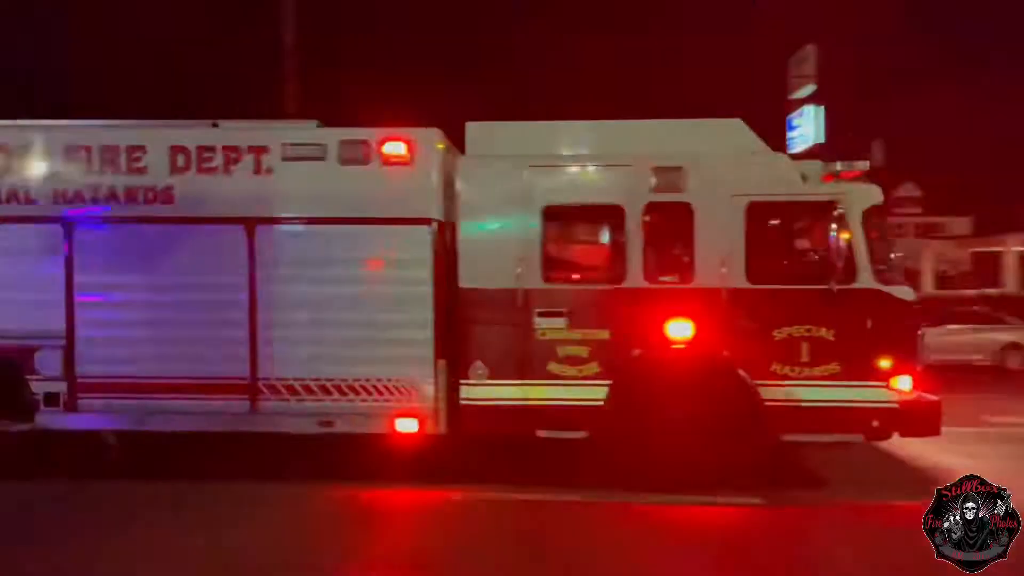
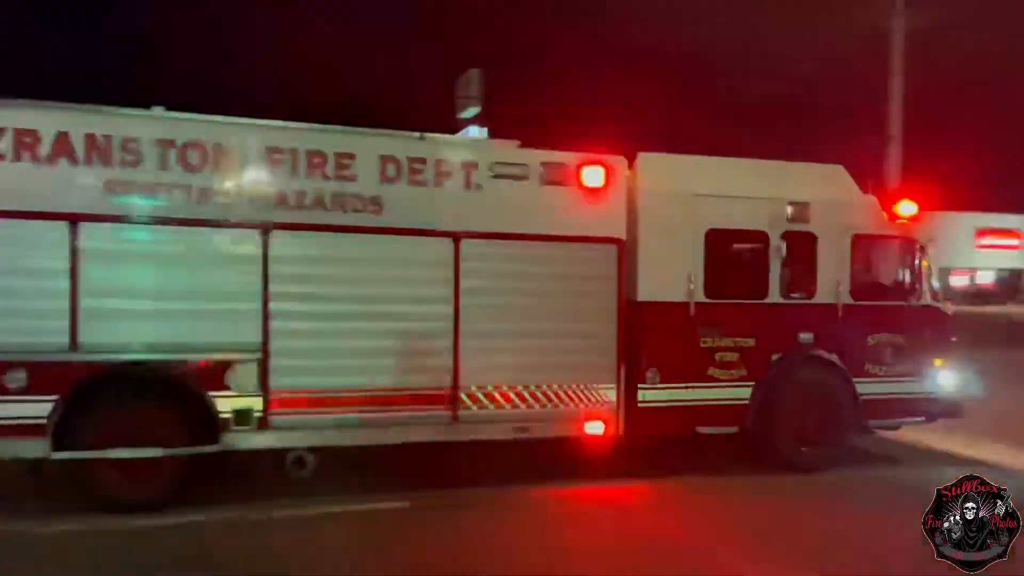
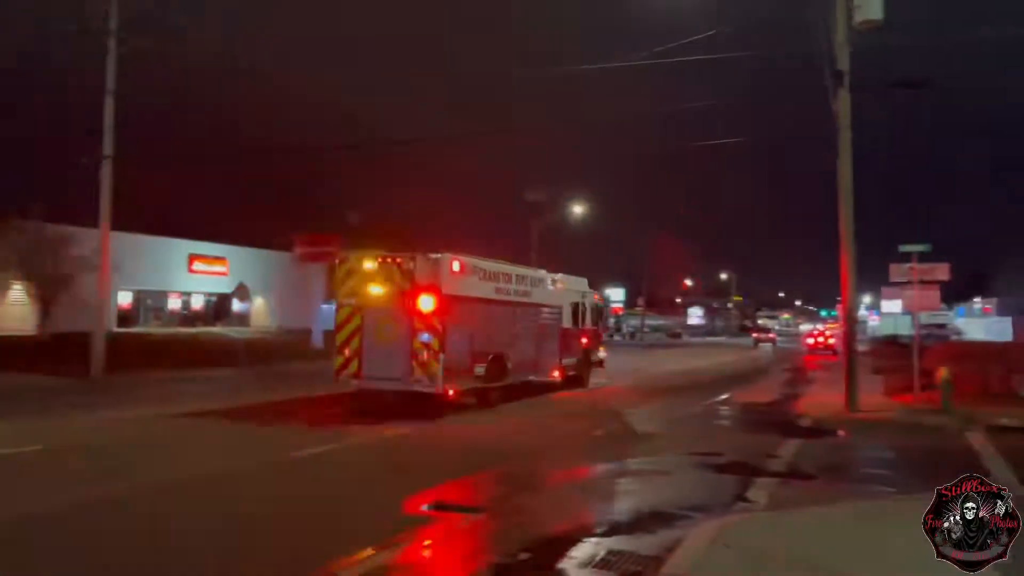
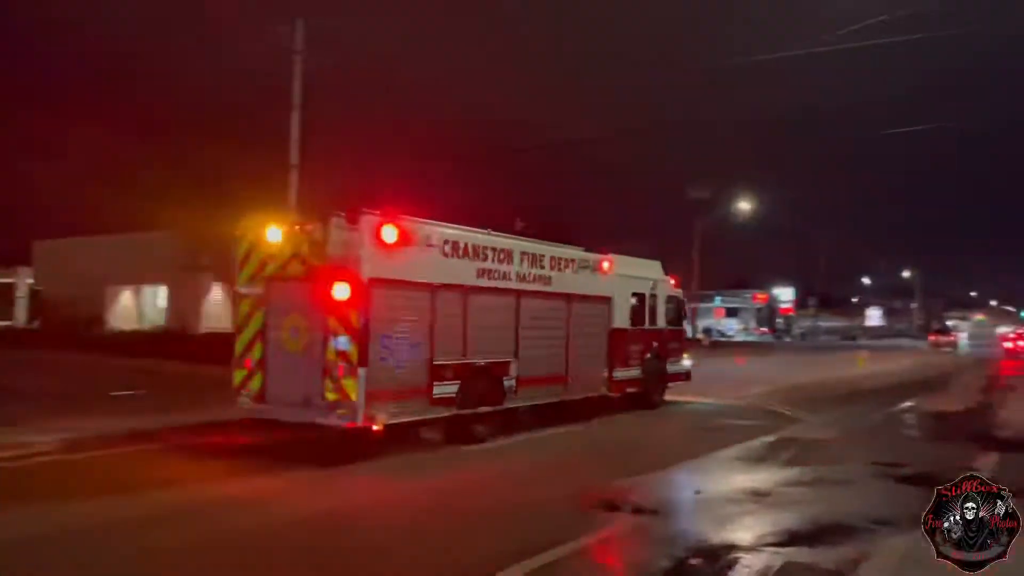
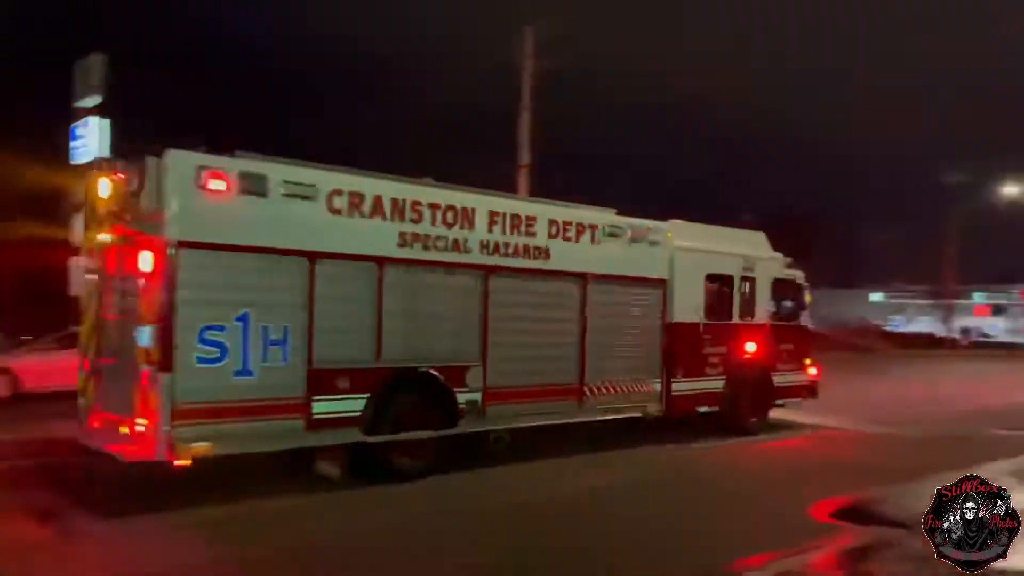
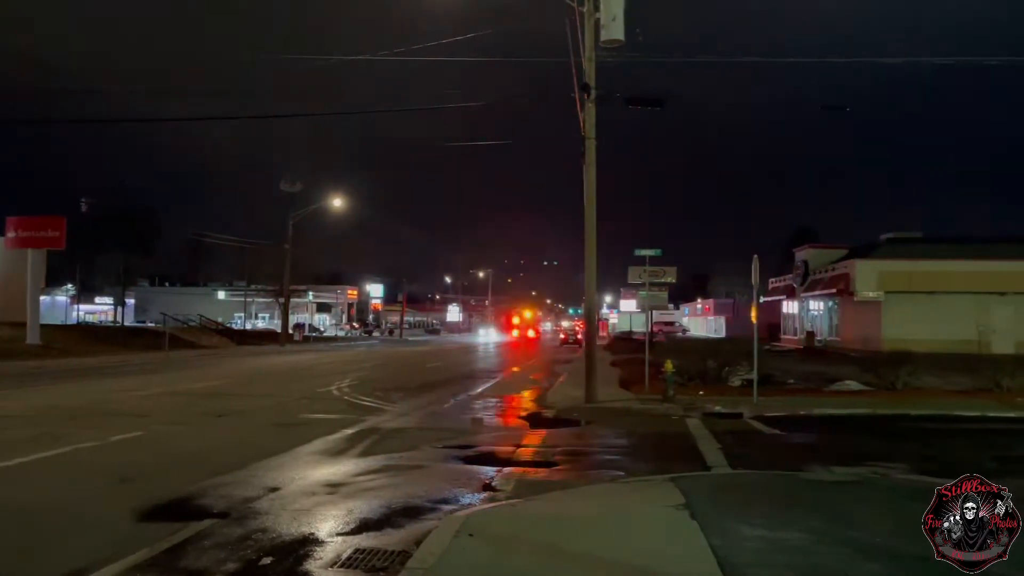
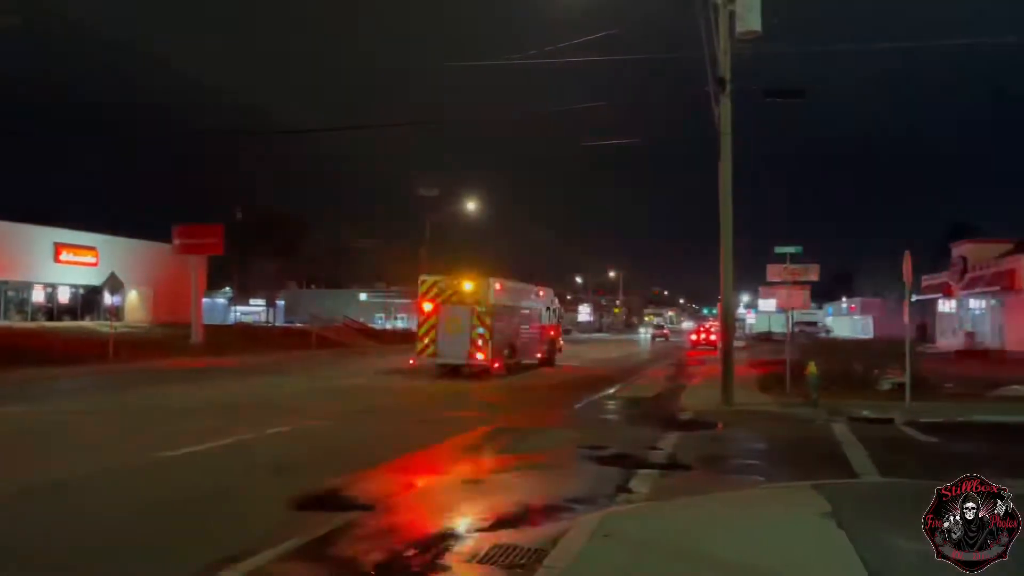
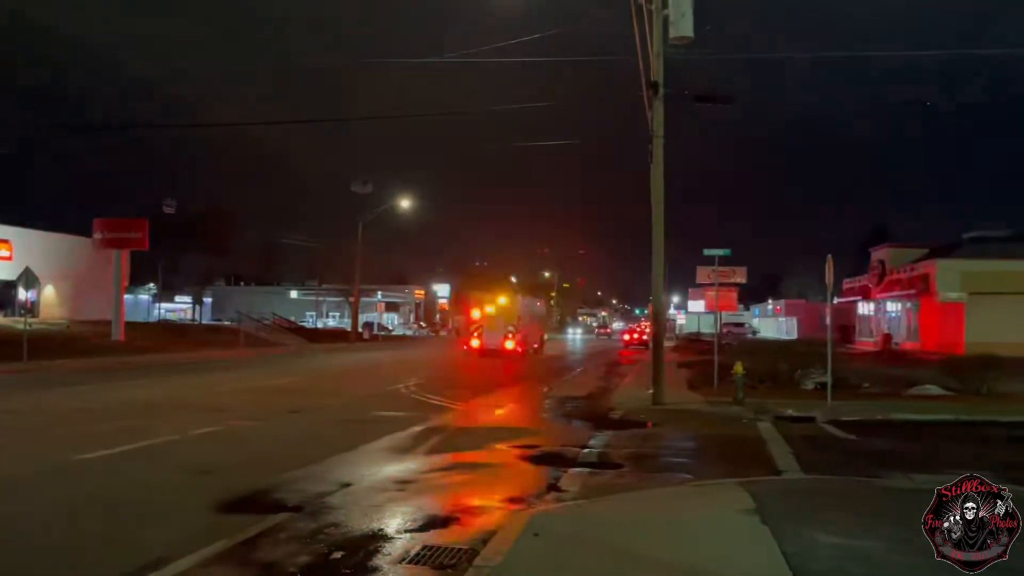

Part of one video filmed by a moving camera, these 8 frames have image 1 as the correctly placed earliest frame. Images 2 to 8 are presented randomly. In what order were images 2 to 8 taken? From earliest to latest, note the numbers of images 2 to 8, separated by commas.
2, 5, 4, 3, 7, 8, 6
